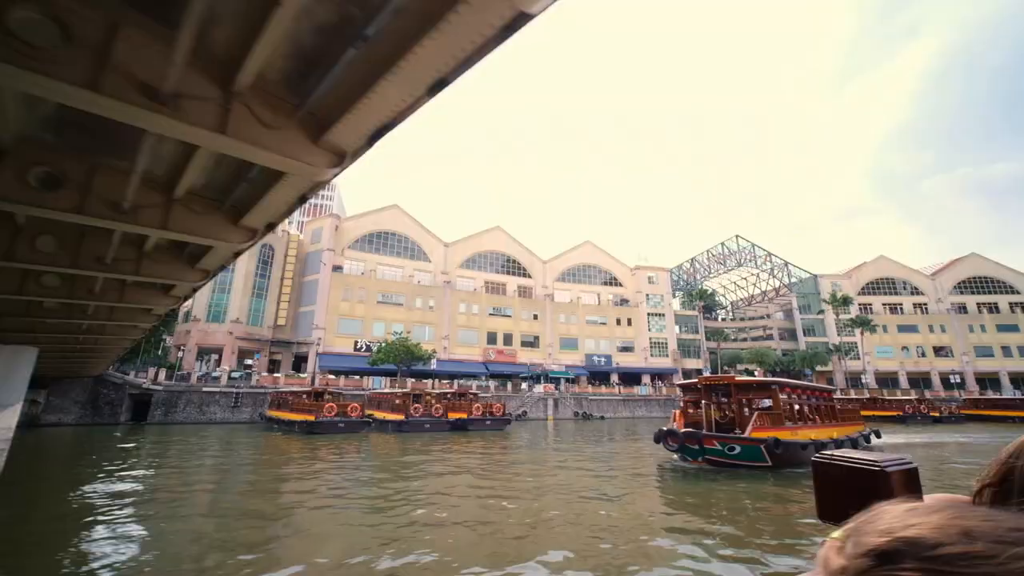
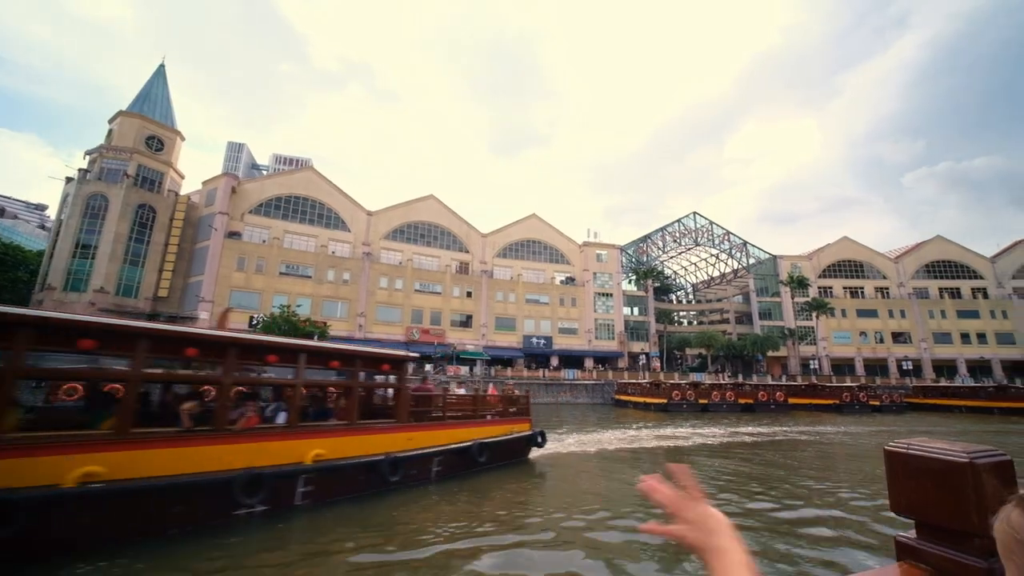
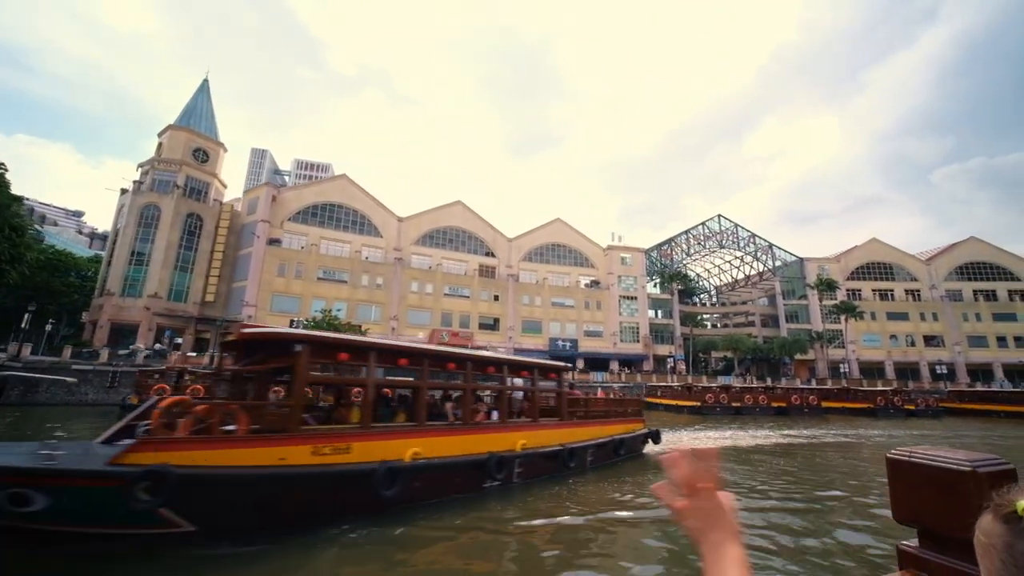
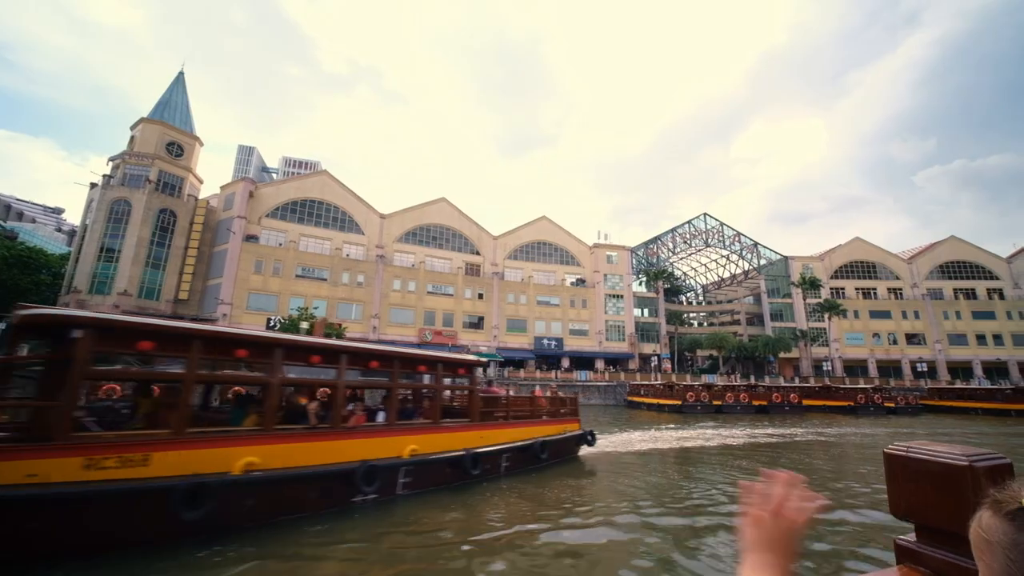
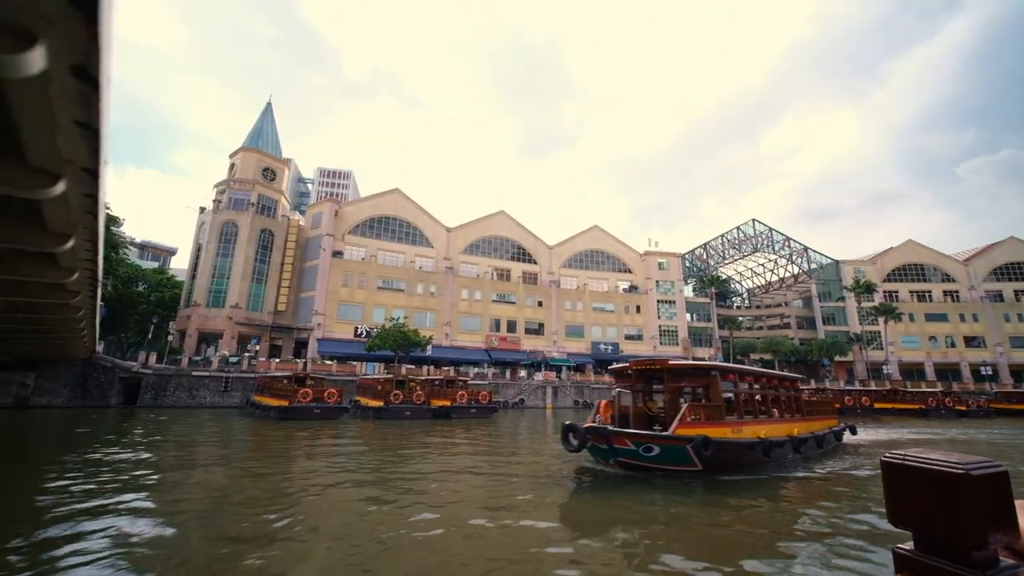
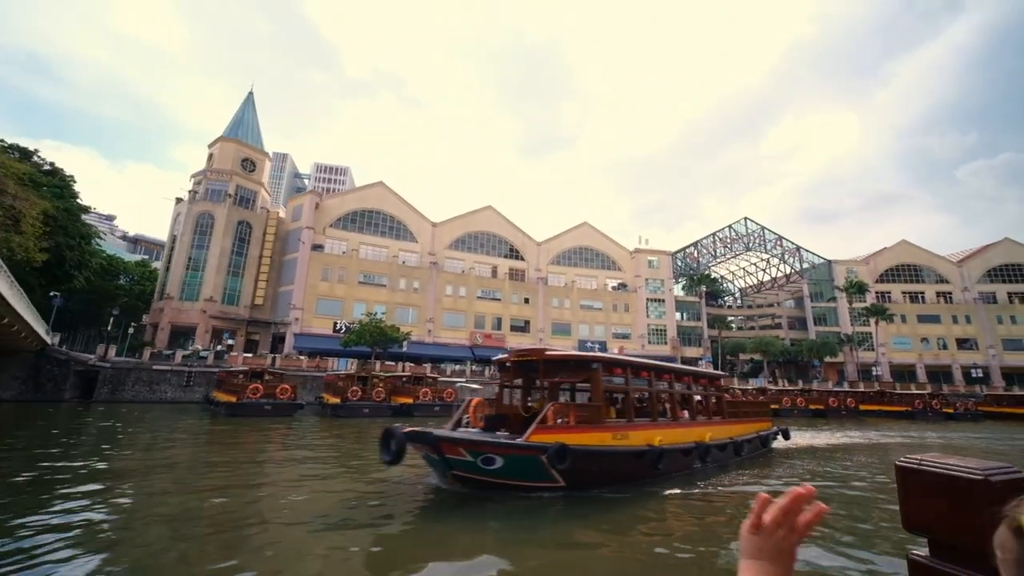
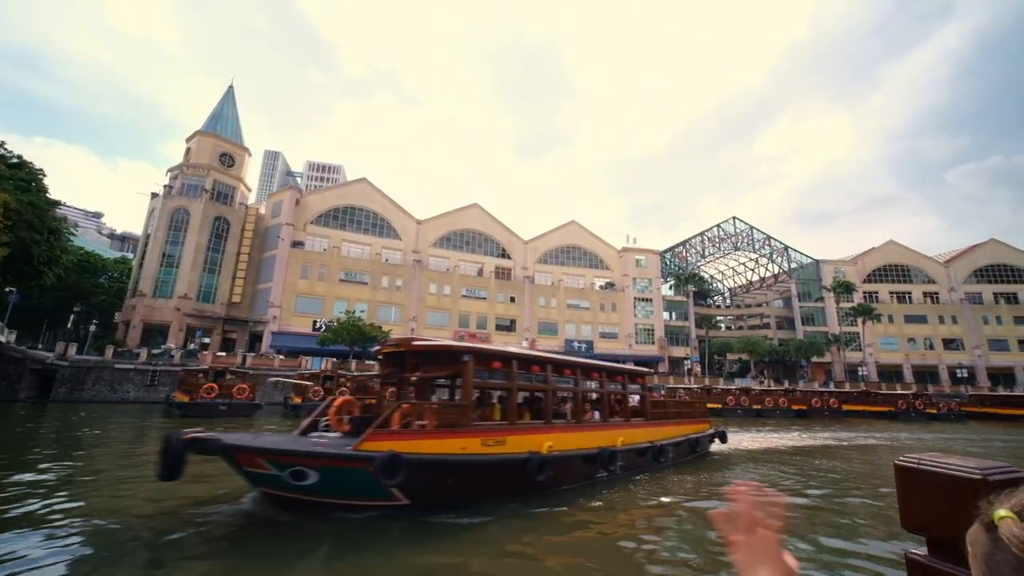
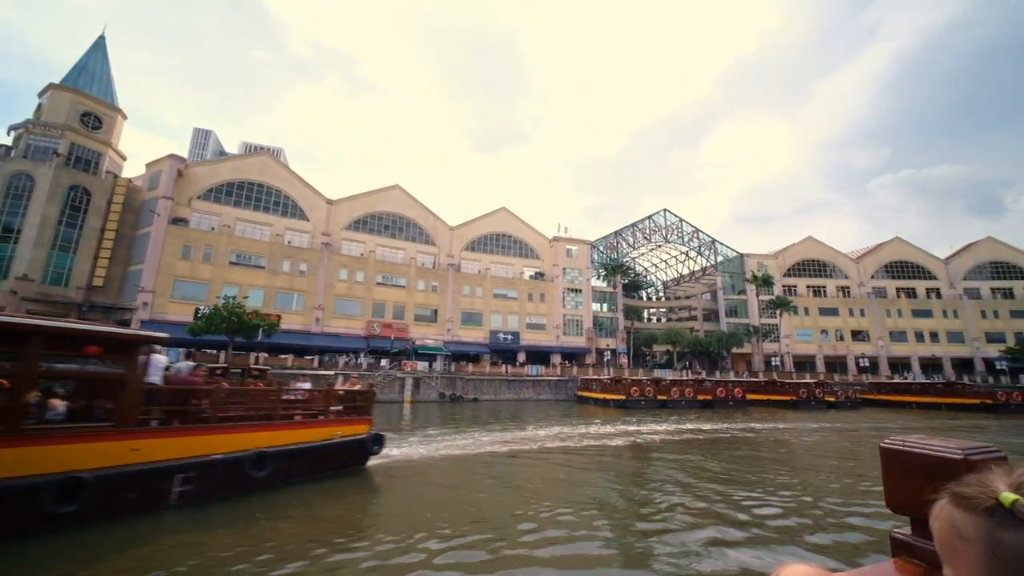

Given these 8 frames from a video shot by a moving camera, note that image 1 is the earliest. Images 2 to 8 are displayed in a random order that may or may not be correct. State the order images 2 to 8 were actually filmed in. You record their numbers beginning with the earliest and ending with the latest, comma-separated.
5, 6, 7, 3, 4, 2, 8
